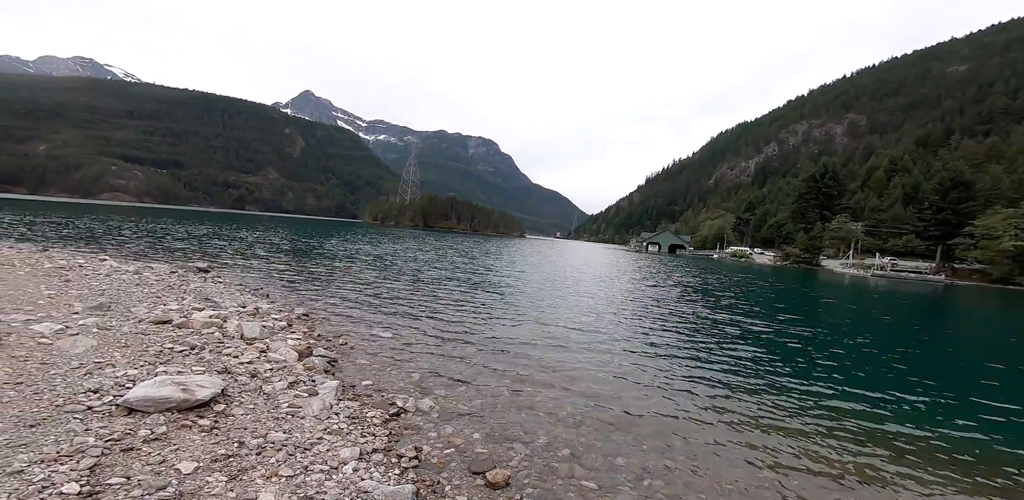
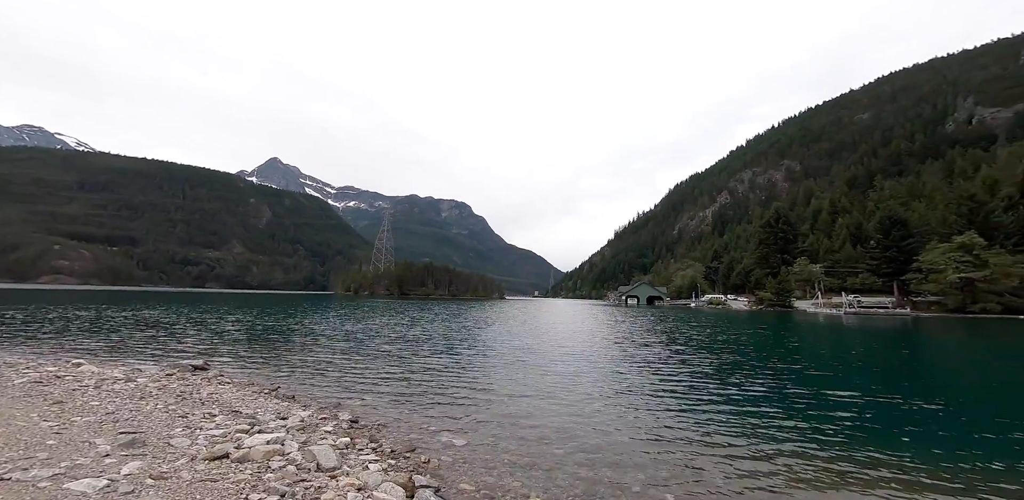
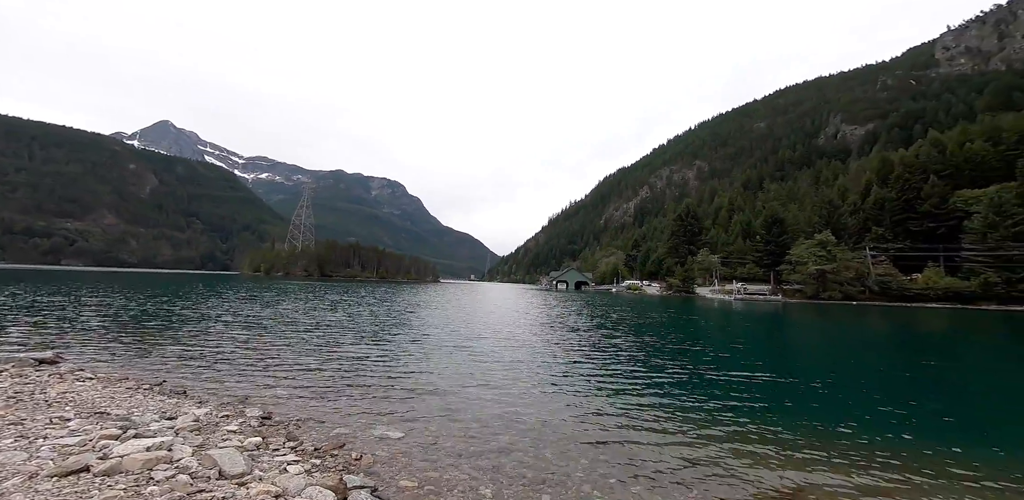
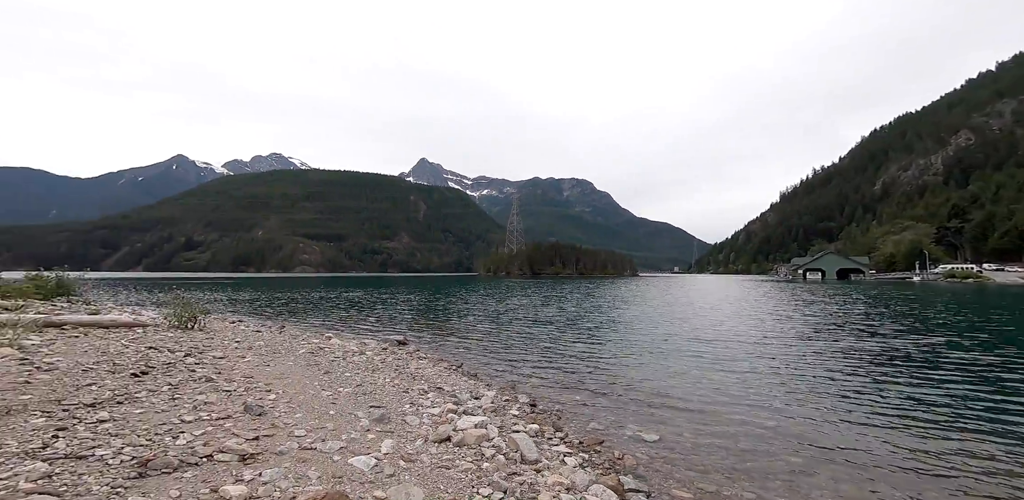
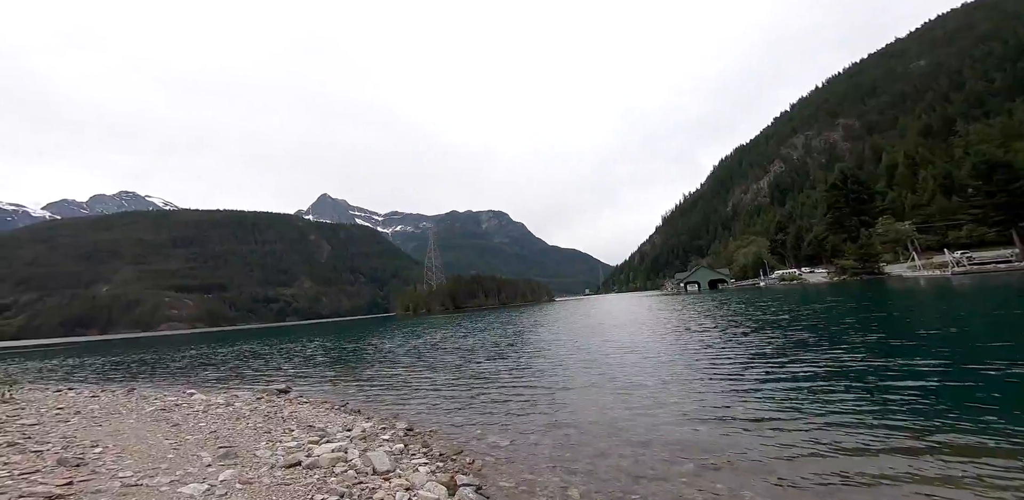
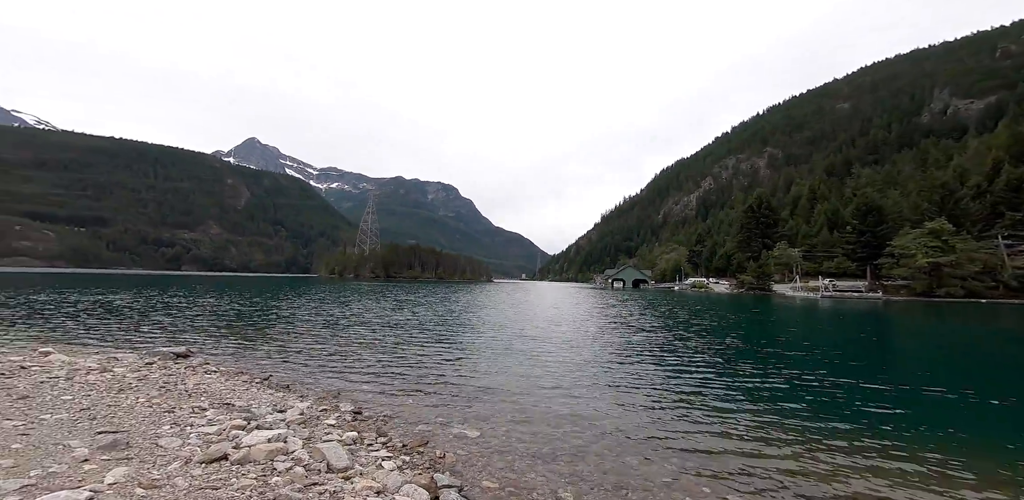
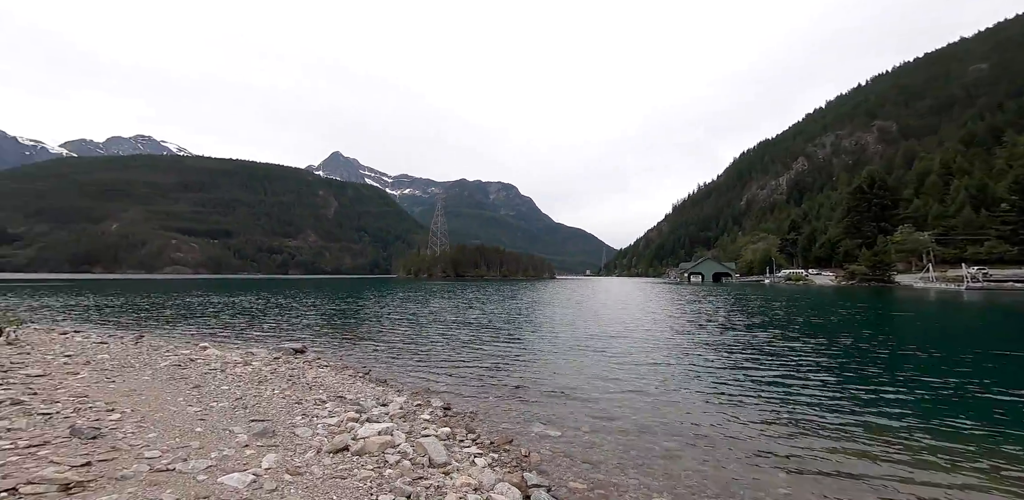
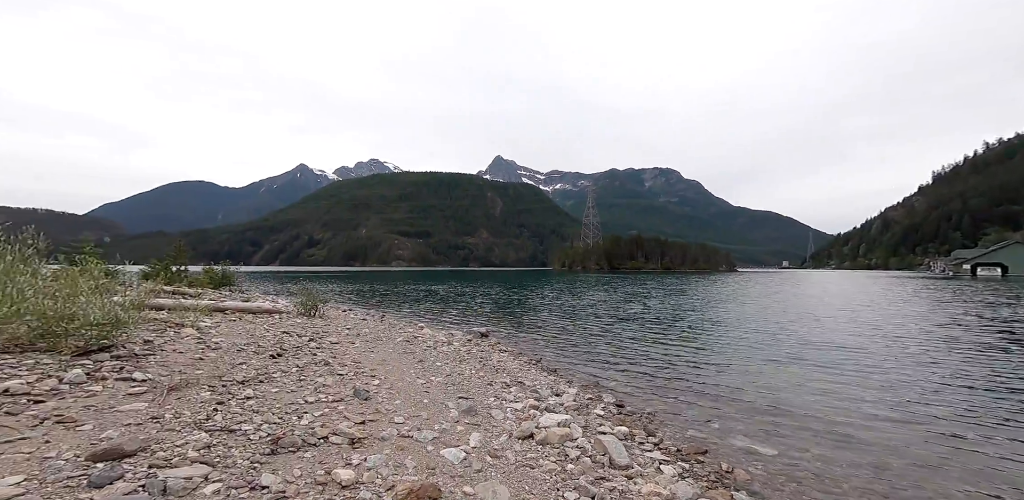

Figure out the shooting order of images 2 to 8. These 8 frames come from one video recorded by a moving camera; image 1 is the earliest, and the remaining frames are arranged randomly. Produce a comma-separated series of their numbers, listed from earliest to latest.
5, 2, 3, 6, 7, 4, 8
